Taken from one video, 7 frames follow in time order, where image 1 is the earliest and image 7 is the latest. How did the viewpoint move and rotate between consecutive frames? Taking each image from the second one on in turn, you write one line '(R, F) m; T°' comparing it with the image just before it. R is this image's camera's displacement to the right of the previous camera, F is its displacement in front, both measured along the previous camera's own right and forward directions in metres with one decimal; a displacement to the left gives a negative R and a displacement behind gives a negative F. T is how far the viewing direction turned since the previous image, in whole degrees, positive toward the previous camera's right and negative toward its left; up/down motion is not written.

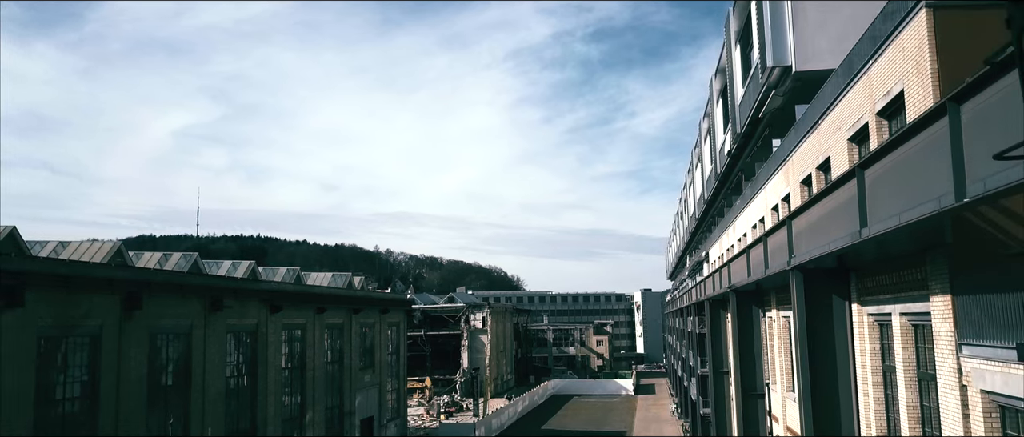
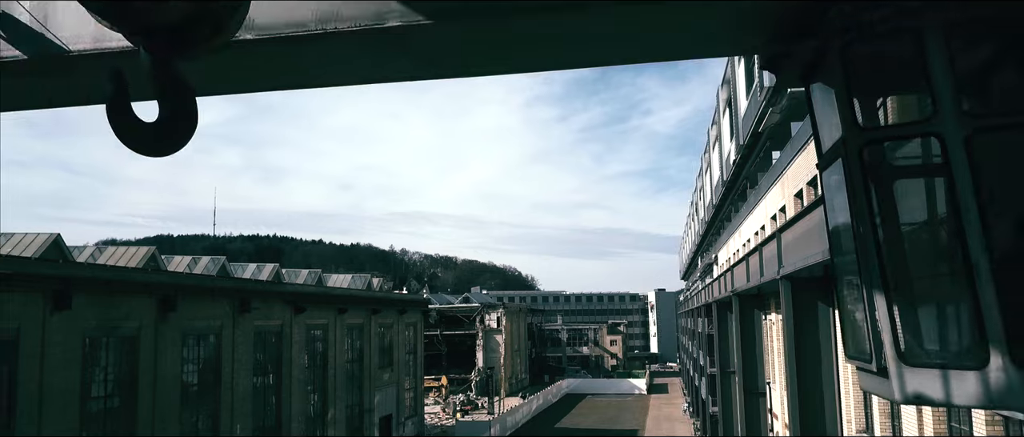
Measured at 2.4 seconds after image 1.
(0.0, -1.2) m; -1°
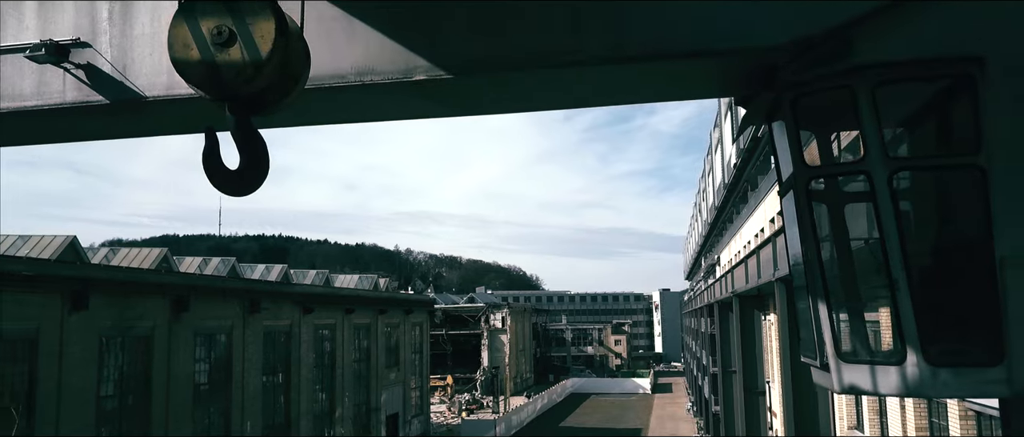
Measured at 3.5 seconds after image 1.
(0.0, -0.5) m; 0°
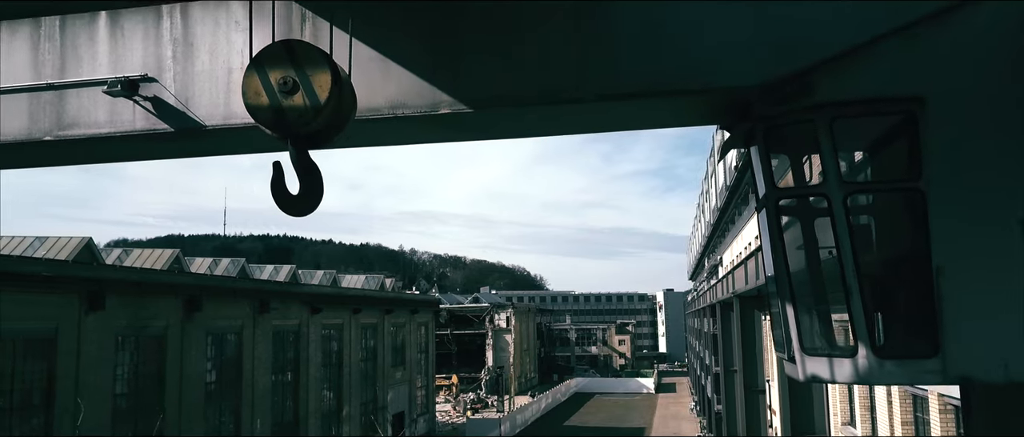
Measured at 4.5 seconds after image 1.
(0.0, -0.5) m; 0°
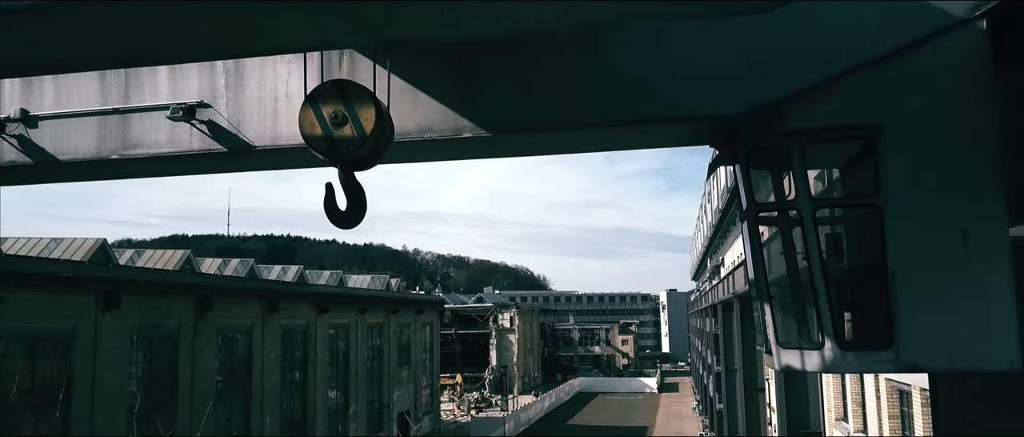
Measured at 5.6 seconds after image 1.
(-0.1, -0.5) m; 0°
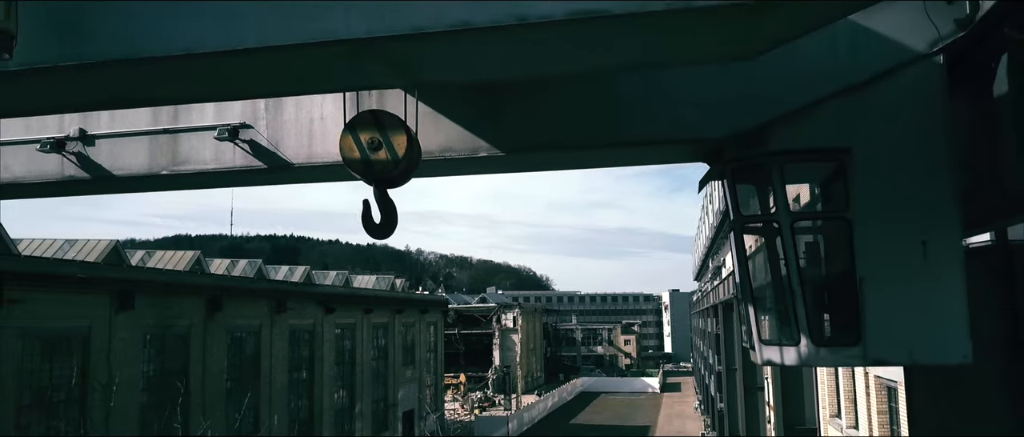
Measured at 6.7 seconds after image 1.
(-0.1, -0.5) m; 0°
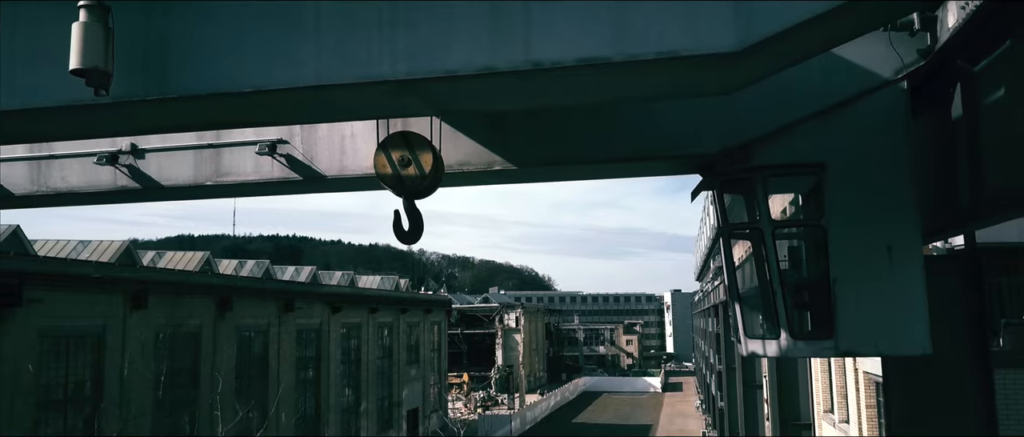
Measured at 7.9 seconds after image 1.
(-0.1, -0.5) m; 0°
